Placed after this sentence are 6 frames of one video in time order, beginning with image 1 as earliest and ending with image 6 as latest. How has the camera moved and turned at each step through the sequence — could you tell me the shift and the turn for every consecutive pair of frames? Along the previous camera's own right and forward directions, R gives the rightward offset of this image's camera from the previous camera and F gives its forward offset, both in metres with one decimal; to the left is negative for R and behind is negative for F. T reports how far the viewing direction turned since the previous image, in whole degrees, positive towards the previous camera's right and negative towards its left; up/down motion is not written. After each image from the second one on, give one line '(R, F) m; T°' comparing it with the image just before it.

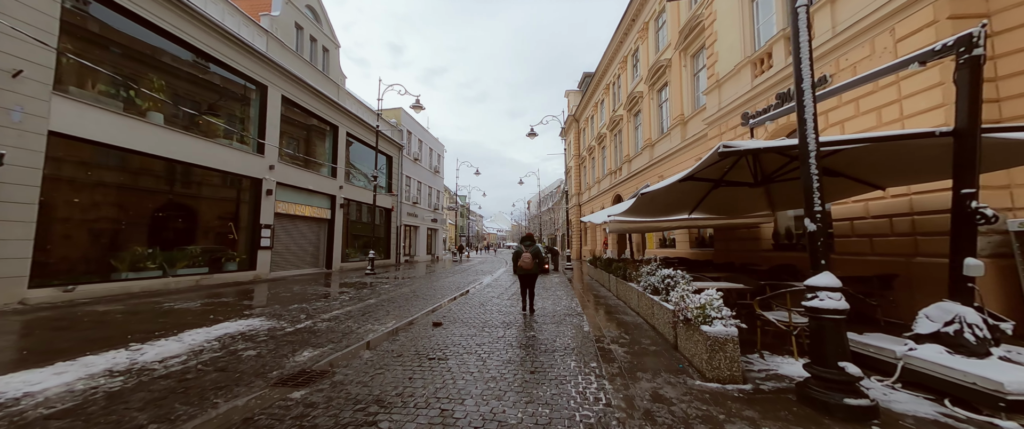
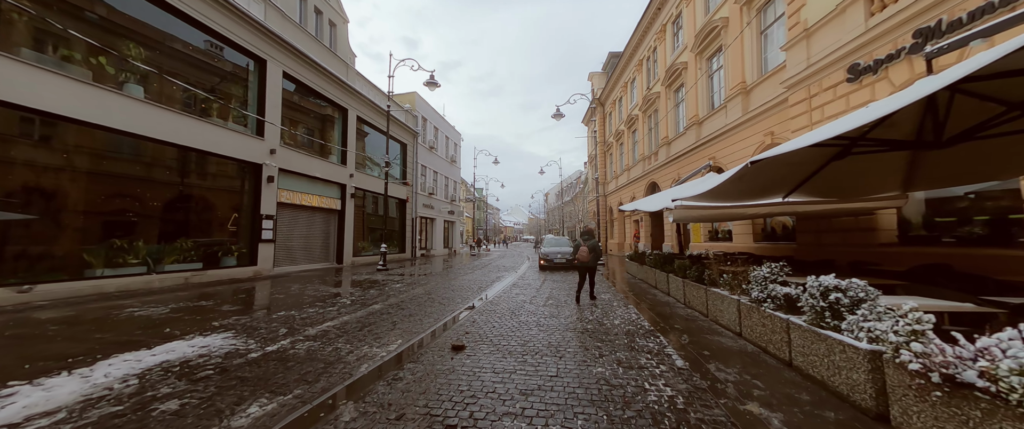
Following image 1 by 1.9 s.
(-0.5, +1.8) m; -3°
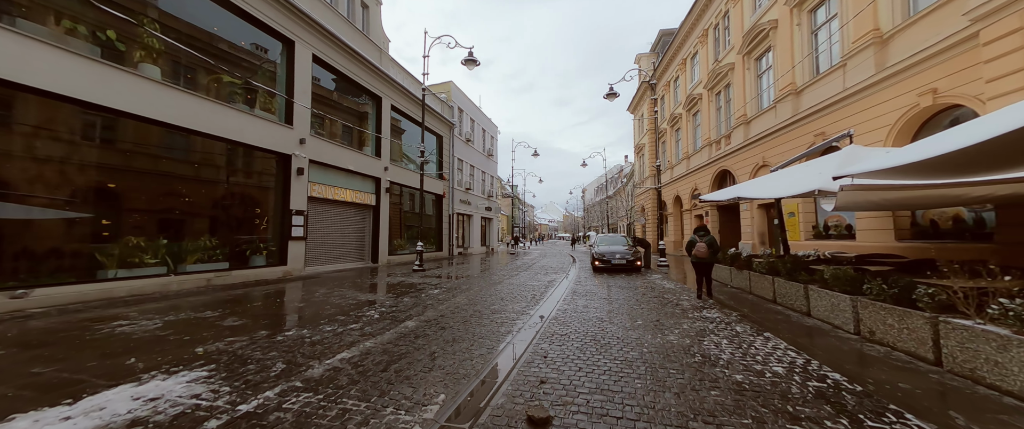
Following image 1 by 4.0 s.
(-0.7, +1.8) m; -6°
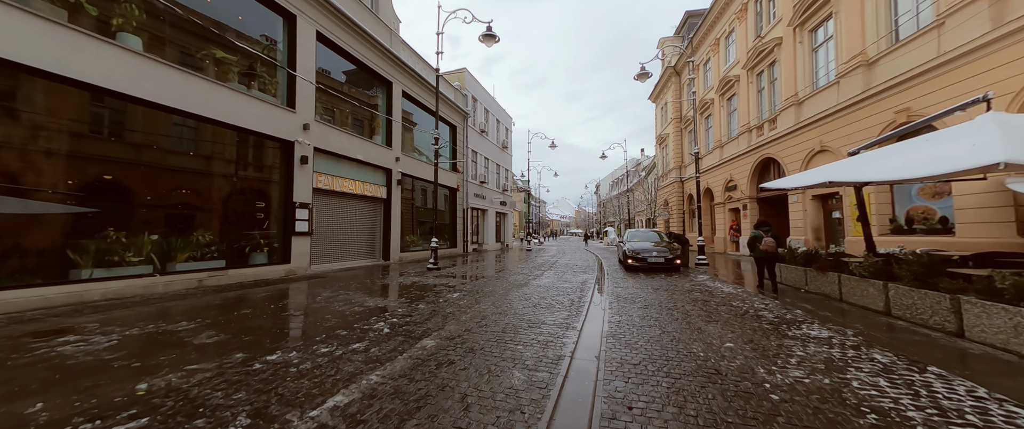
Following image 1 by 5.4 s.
(-0.5, +1.2) m; -2°
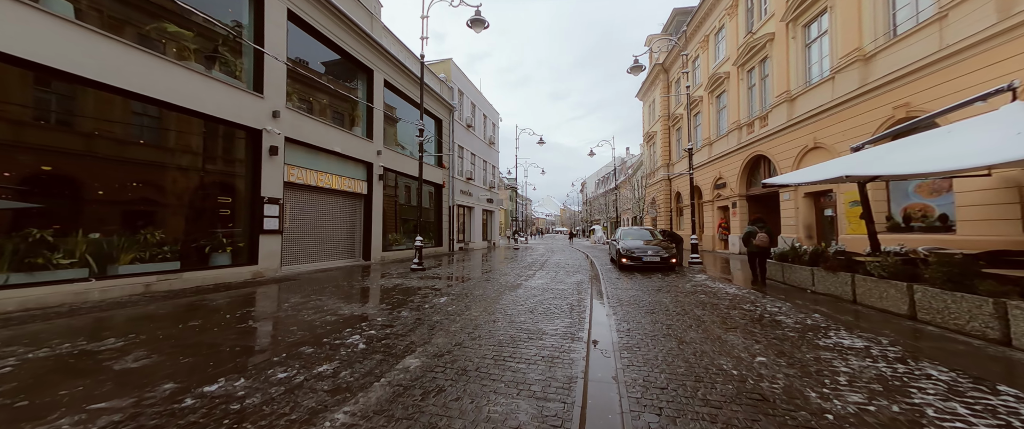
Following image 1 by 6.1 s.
(-0.2, +0.6) m; +3°
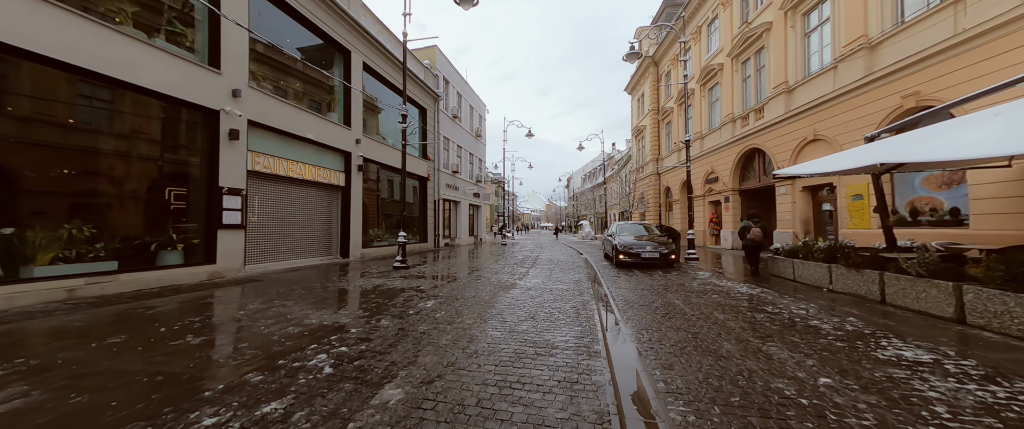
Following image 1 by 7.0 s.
(-0.2, +0.8) m; +3°
